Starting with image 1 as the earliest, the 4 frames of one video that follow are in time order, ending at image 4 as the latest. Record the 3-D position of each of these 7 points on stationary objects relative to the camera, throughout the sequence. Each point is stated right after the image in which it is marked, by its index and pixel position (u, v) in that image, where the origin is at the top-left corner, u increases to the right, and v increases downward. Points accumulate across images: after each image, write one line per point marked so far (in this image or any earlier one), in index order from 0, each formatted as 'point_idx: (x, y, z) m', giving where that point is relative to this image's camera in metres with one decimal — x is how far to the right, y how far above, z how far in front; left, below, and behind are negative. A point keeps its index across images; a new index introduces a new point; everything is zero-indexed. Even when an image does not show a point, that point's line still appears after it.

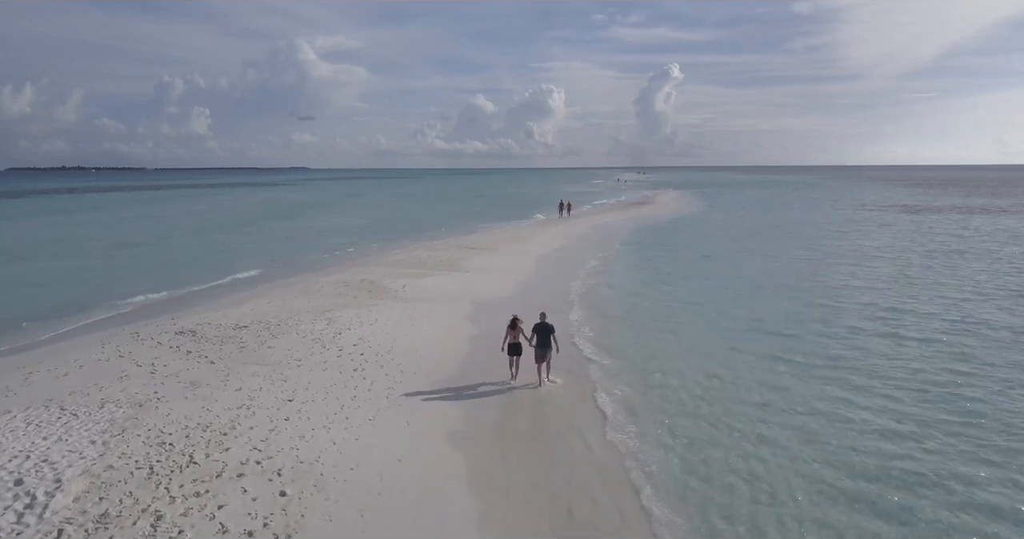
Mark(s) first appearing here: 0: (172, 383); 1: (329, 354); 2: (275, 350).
0: (-5.9, -1.9, +10.0) m
1: (-3.7, -1.7, +11.8) m
2: (-4.8, -1.7, +11.8) m
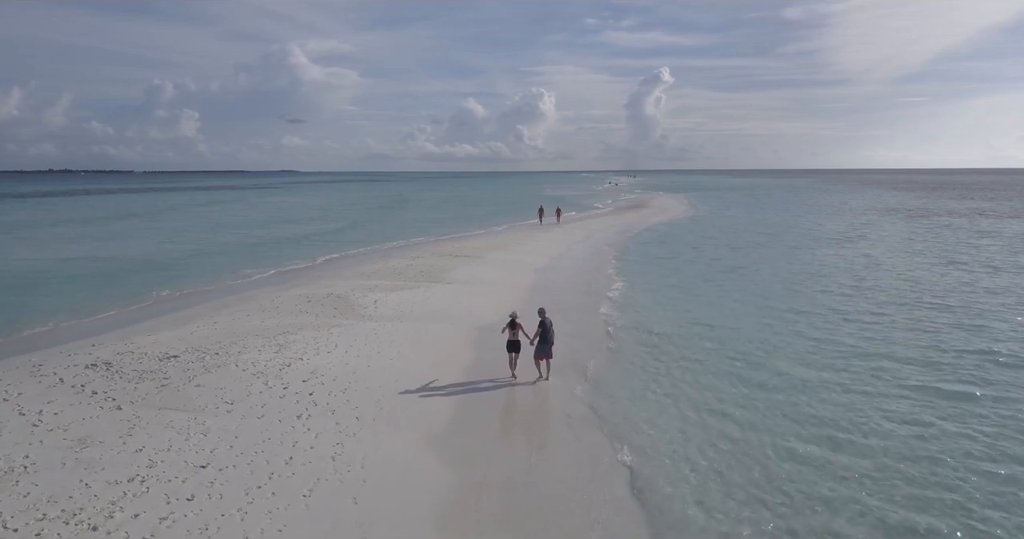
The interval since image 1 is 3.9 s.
0: (-6.1, -2.3, +7.8) m
1: (-4.0, -2.1, +9.6) m
2: (-5.1, -2.0, +9.5) m
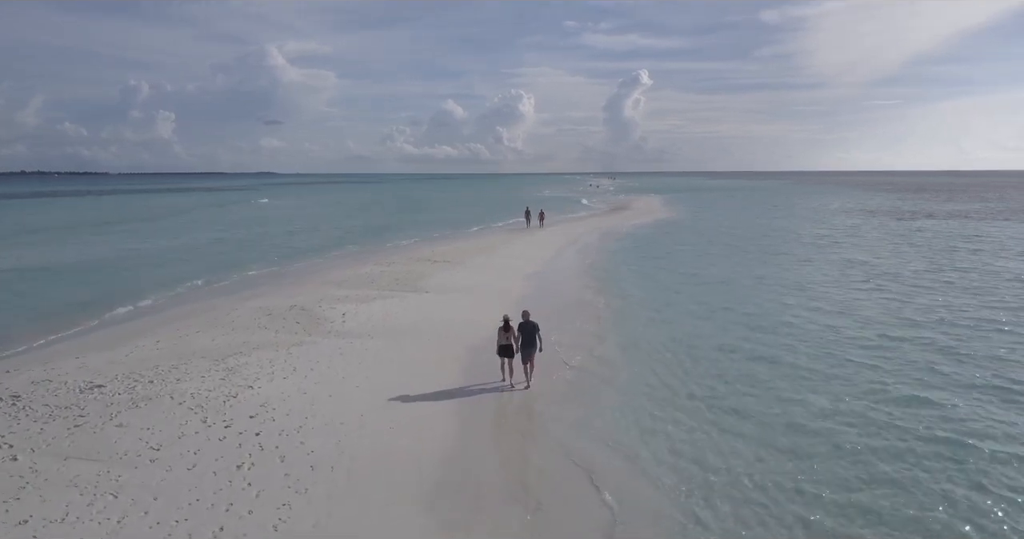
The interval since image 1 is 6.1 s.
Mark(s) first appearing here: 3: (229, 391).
0: (-6.2, -2.5, +6.1) m
1: (-4.2, -2.3, +8.0) m
2: (-5.3, -2.2, +7.9) m
3: (-4.6, -2.0, +9.5) m
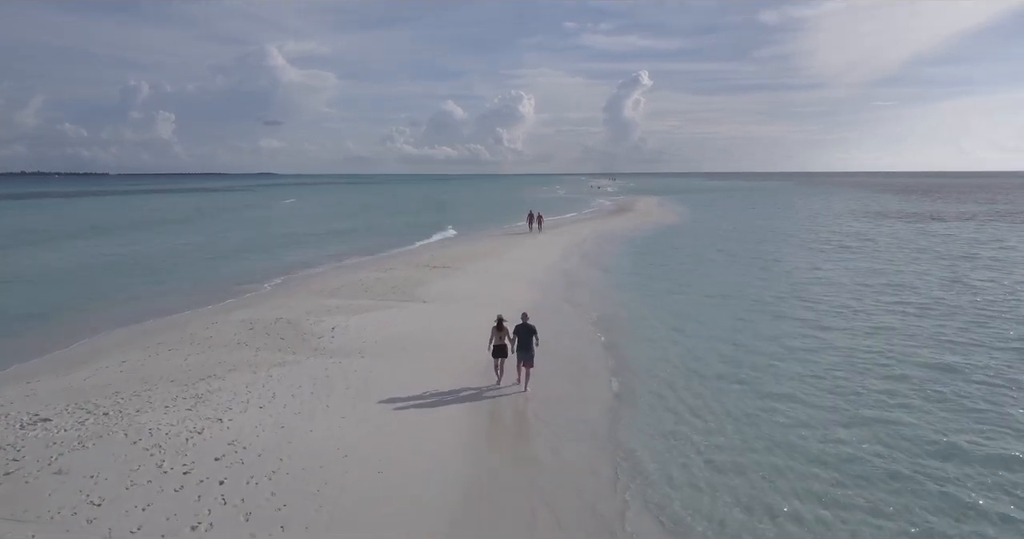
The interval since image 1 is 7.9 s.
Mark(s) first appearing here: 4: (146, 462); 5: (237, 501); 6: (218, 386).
0: (-6.1, -2.7, +4.8) m
1: (-4.1, -2.5, +6.8) m
2: (-5.2, -2.4, +6.7) m
3: (-4.5, -2.2, +8.3) m
4: (-4.5, -2.4, +7.2) m
5: (-3.1, -2.7, +6.7) m
6: (-5.0, -2.0, +9.9) m
